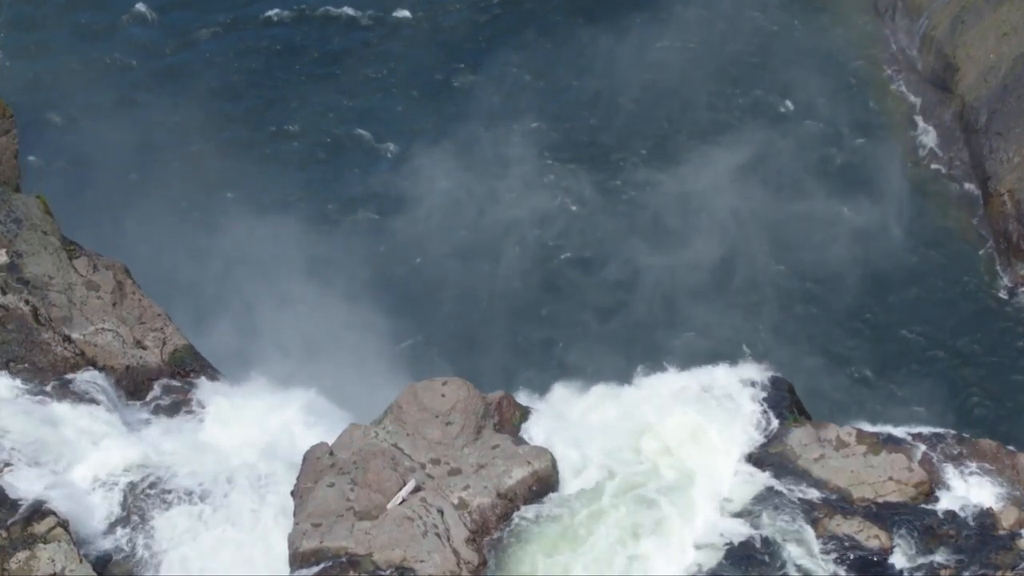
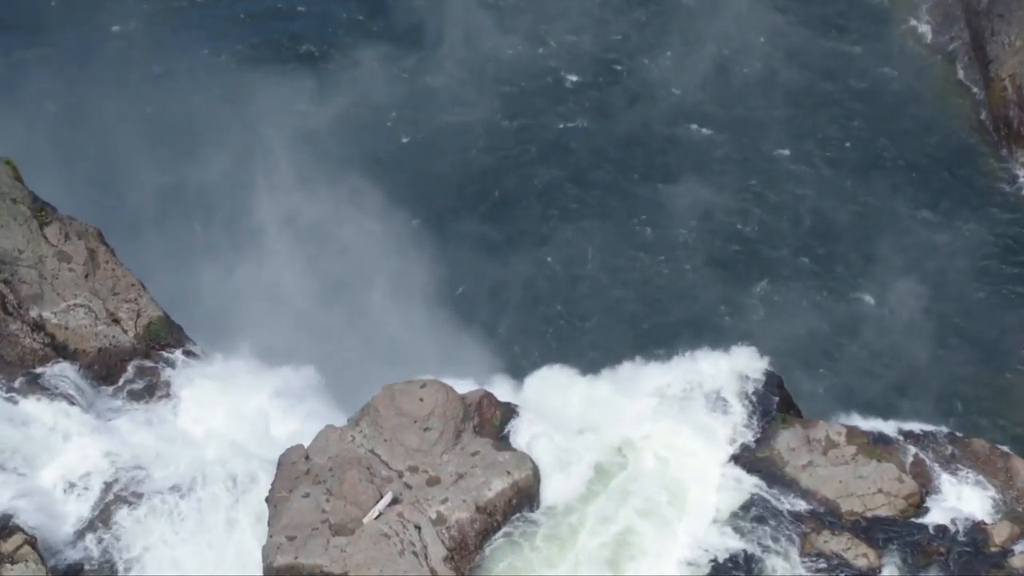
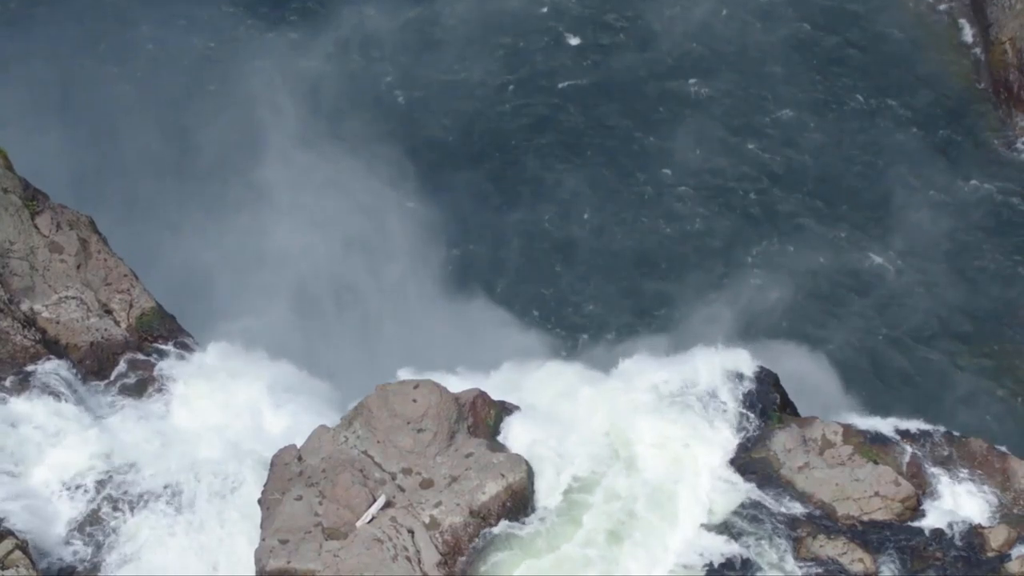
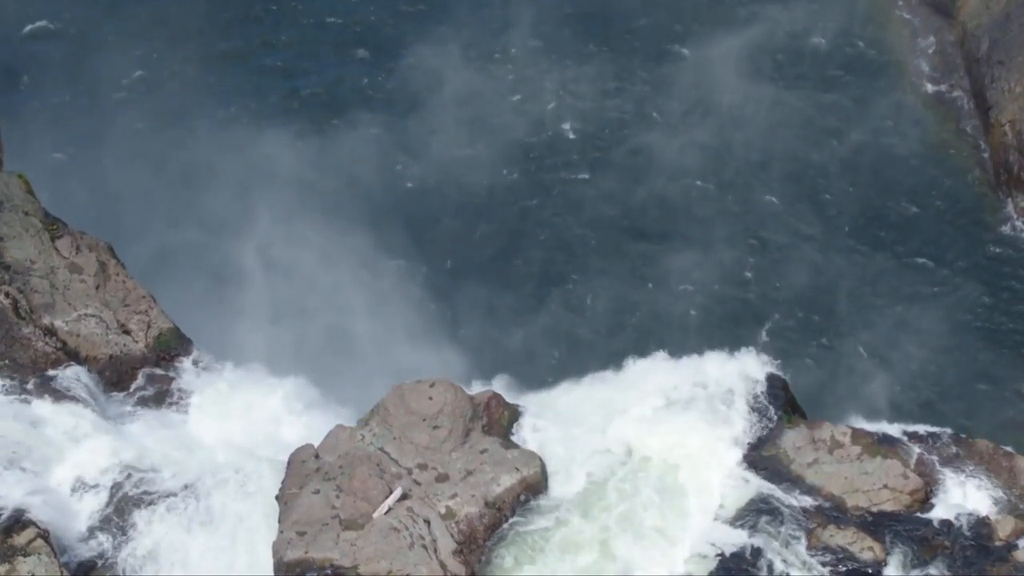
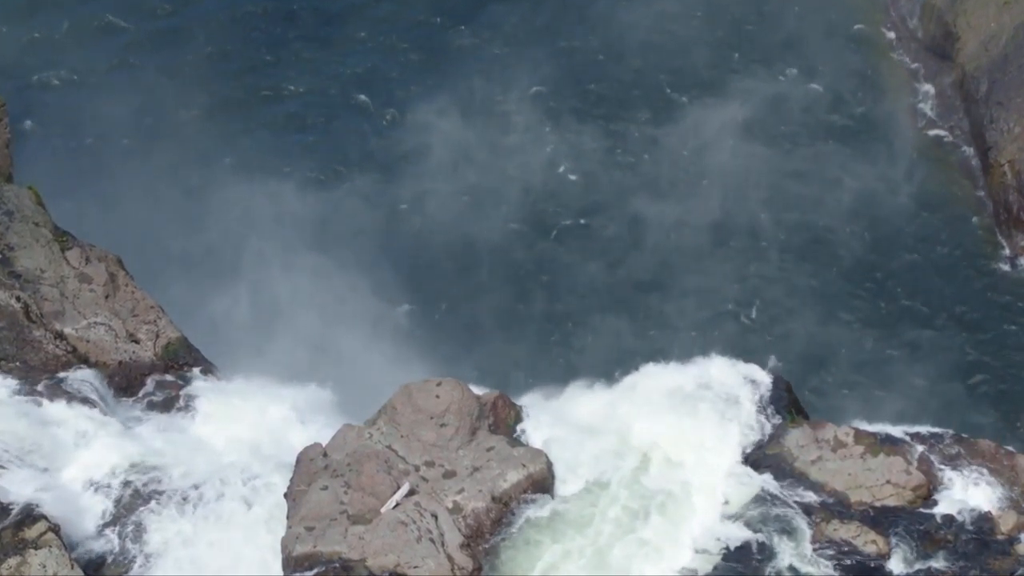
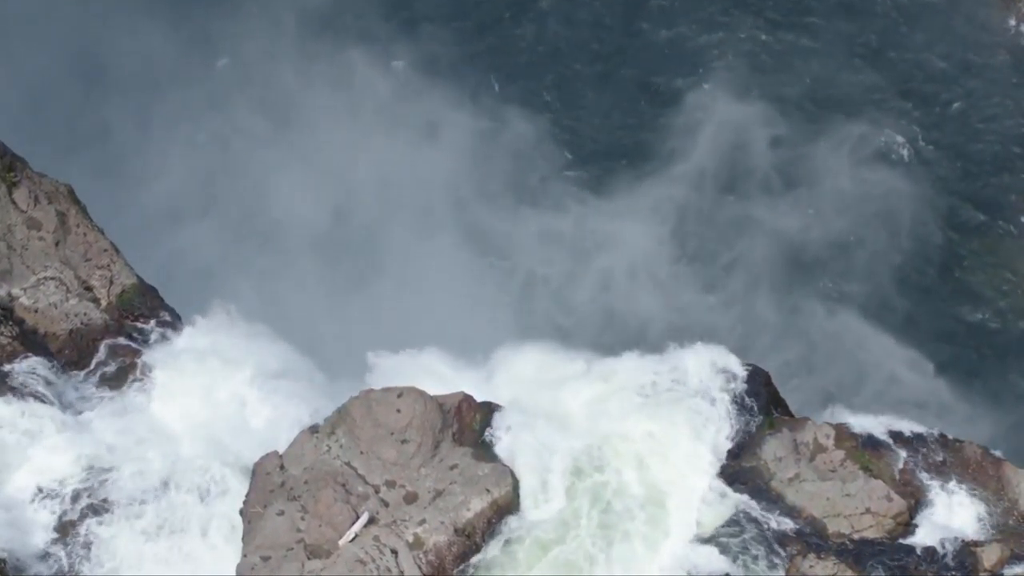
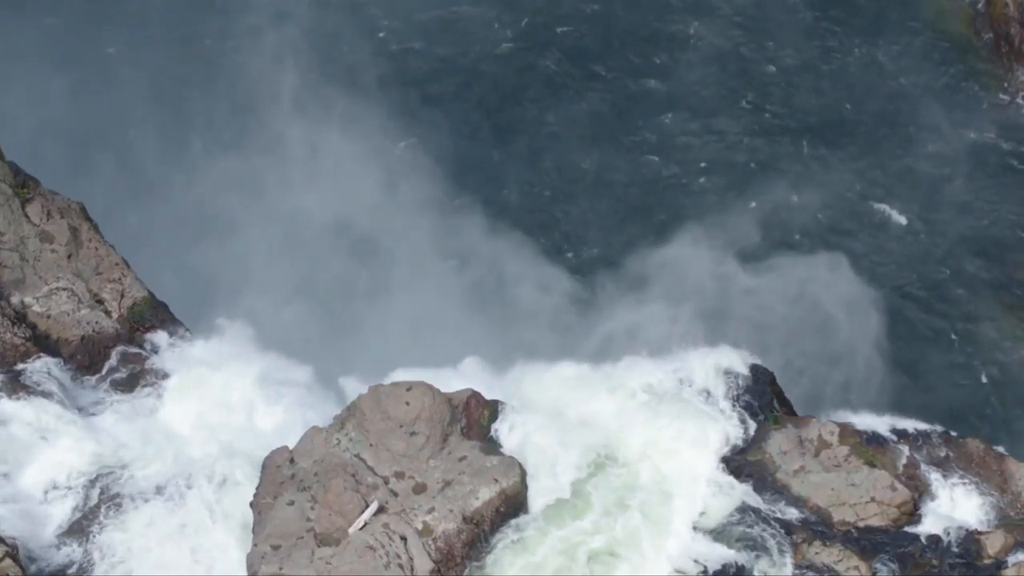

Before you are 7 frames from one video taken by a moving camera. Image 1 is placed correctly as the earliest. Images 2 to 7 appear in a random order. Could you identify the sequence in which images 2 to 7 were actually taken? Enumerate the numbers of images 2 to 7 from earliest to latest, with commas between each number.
5, 4, 2, 3, 7, 6
